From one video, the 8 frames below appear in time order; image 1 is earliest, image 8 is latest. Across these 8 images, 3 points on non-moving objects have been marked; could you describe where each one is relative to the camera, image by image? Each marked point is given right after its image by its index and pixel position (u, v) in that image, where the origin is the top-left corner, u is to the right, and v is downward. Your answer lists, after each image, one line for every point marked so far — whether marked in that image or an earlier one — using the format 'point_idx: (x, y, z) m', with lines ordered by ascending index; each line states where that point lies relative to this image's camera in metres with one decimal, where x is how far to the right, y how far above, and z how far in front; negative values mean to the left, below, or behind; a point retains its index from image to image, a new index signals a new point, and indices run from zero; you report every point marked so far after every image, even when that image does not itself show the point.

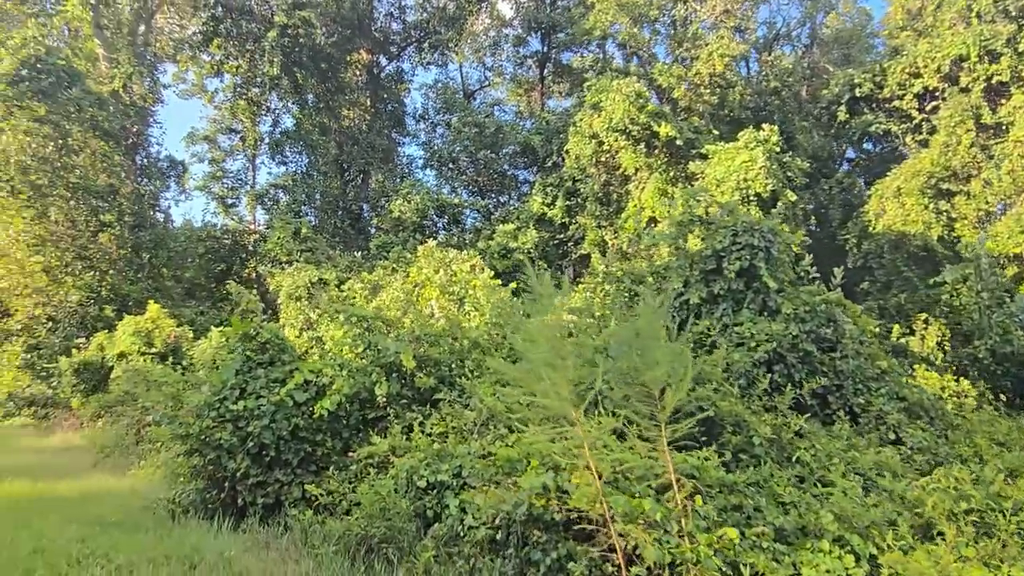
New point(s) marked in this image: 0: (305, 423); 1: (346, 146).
0: (-1.3, -0.9, +4.7) m
1: (-3.4, +2.9, +15.1) m
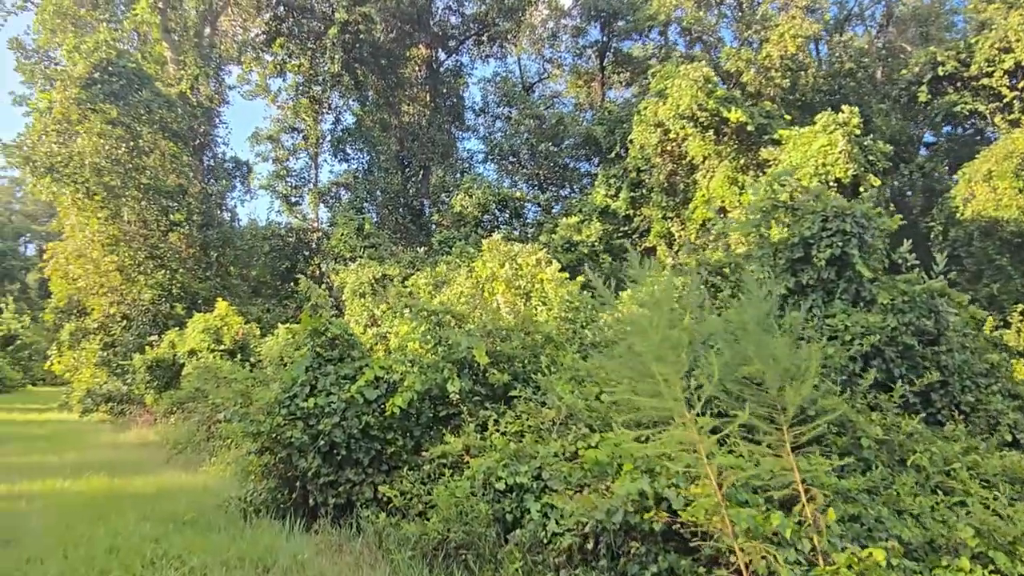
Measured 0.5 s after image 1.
0: (-0.8, -0.8, +4.5) m
1: (-2.2, +3.0, +15.0) m
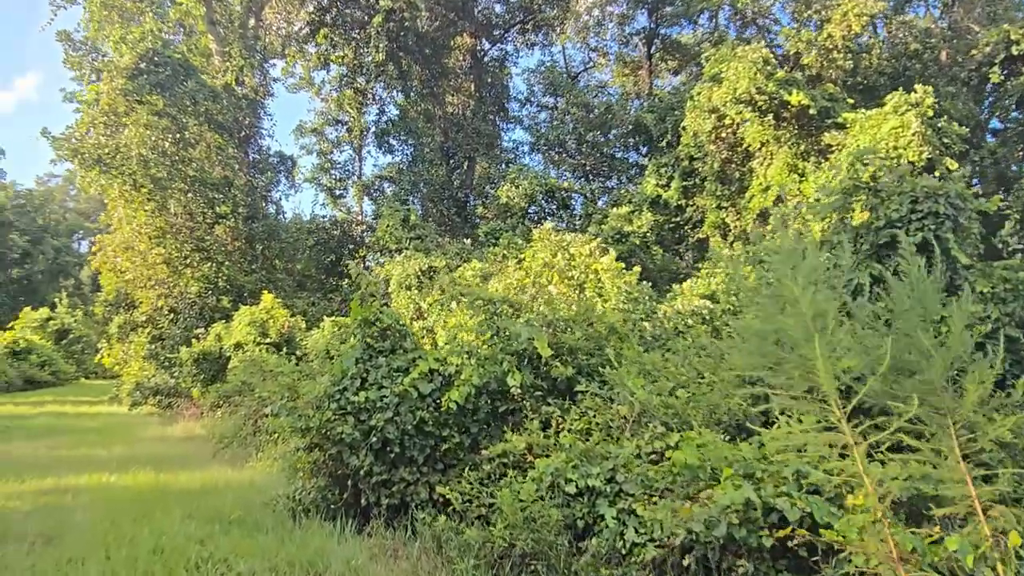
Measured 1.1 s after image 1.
0: (-0.5, -0.7, +4.3) m
1: (-1.2, +3.1, +14.8) m
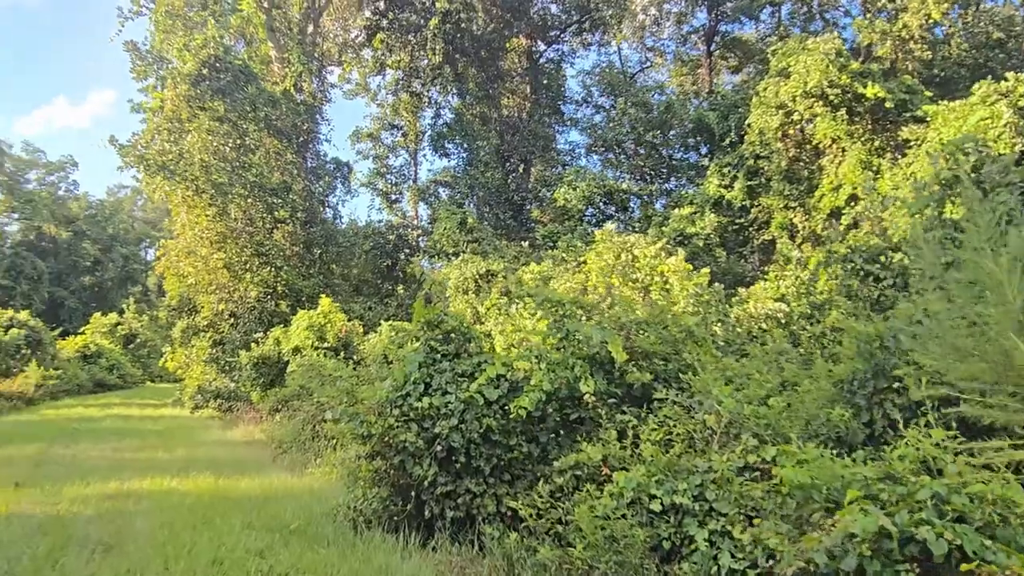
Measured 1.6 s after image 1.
0: (-0.1, -0.8, +4.0) m
1: (-0.1, +3.1, +14.6) m
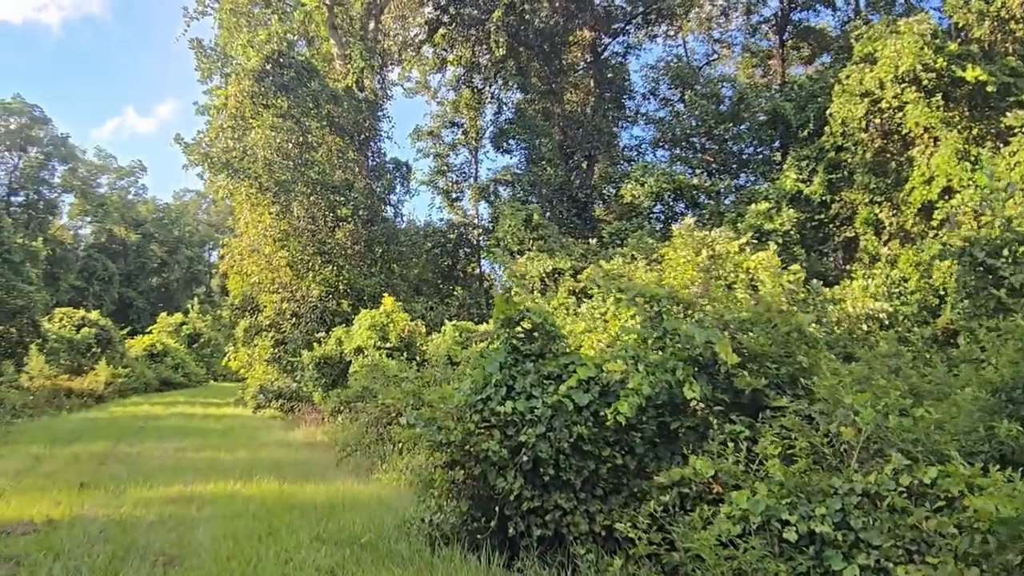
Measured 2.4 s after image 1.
0: (+0.4, -0.7, +3.6) m
1: (+1.1, +3.0, +14.1) m
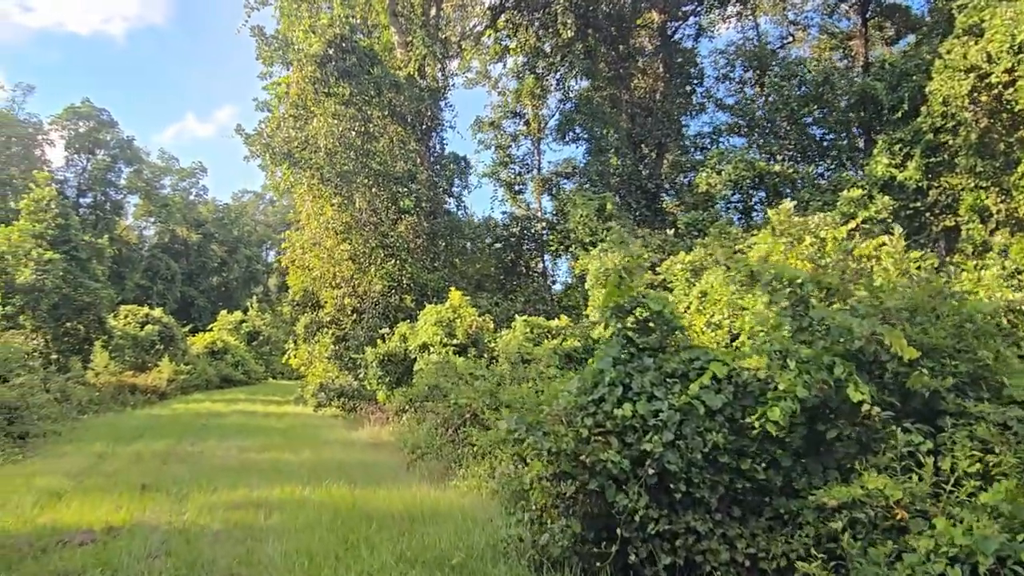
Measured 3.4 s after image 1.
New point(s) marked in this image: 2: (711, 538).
0: (+0.9, -0.6, +3.0) m
1: (+2.3, +3.1, +13.5) m
2: (+0.8, -1.0, +2.9) m
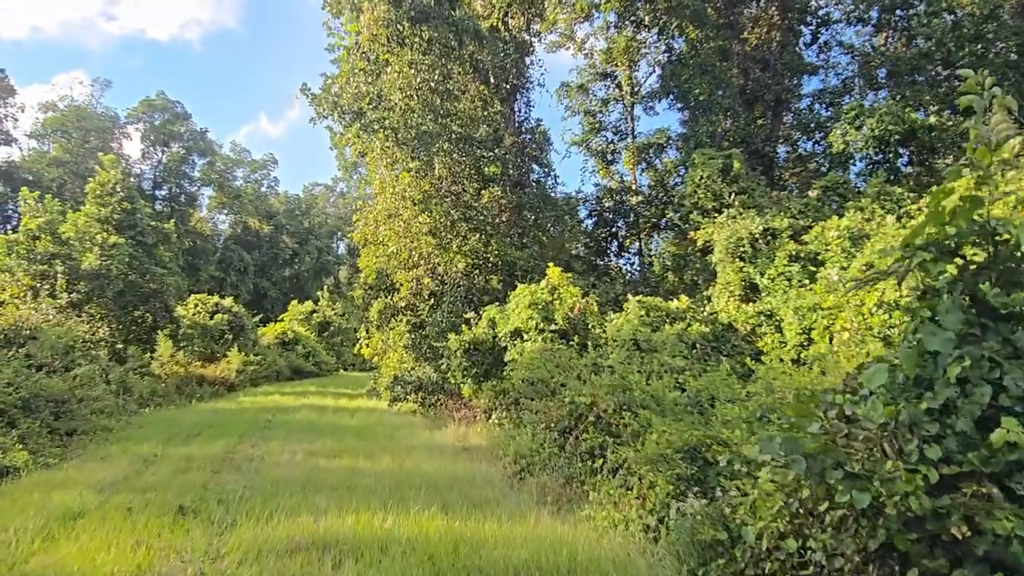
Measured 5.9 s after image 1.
0: (+1.5, -0.4, +1.4) m
1: (+3.9, +3.5, +11.7) m
2: (+1.4, -0.8, +1.4) m
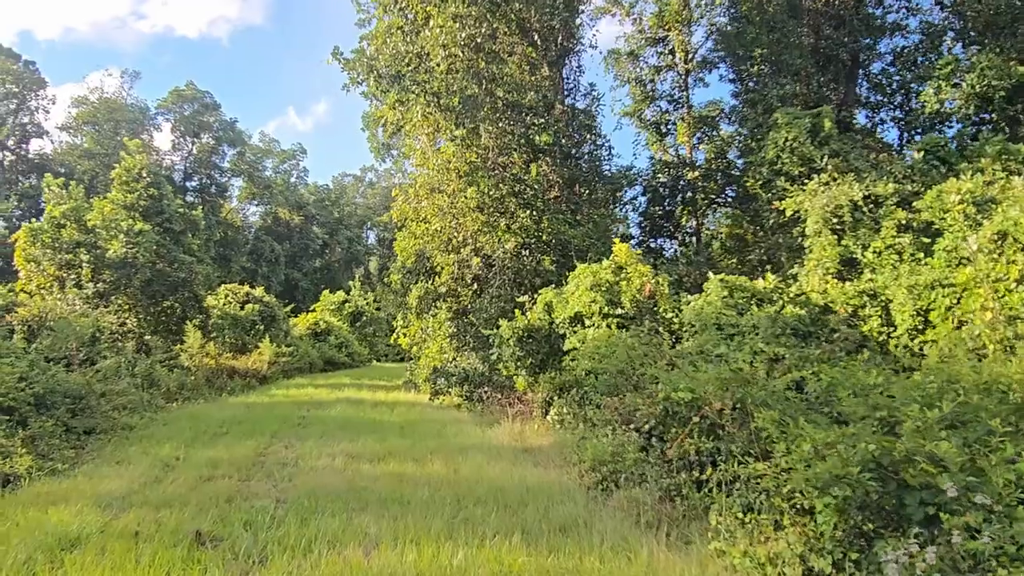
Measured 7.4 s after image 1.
0: (+1.8, -0.3, +0.5) m
1: (+4.5, +3.7, +10.6) m
2: (+1.7, -0.7, +0.4) m
